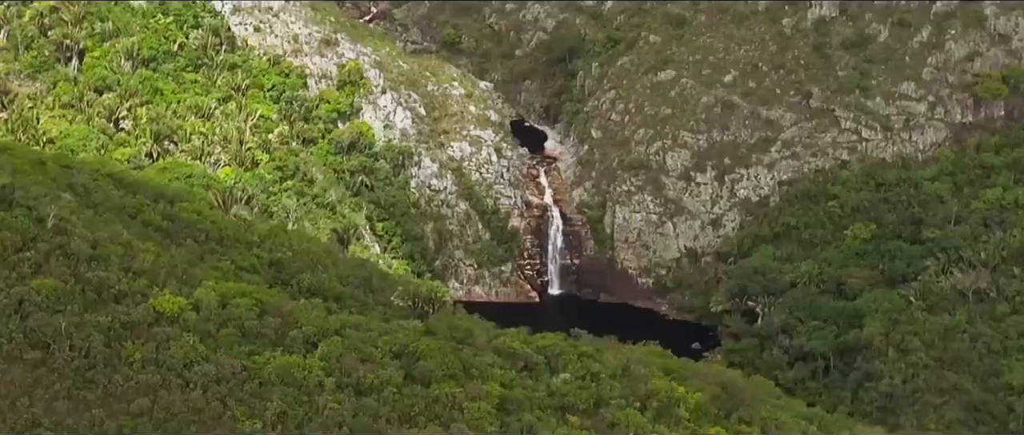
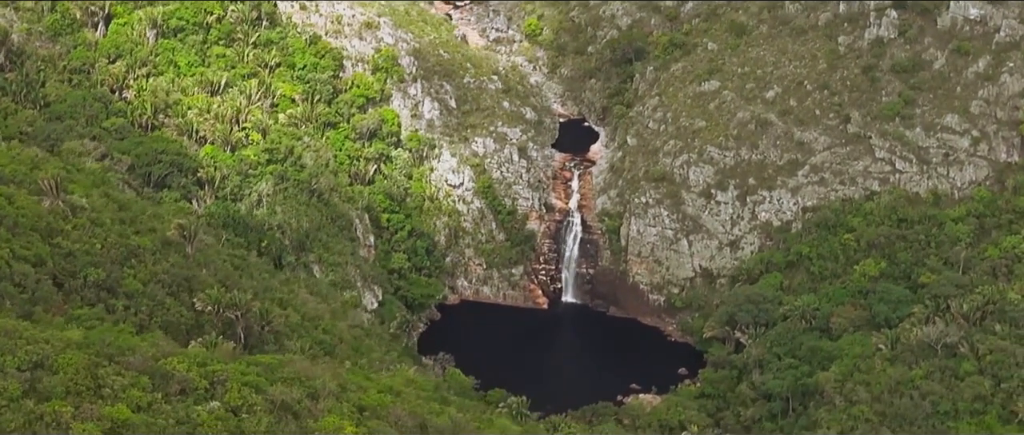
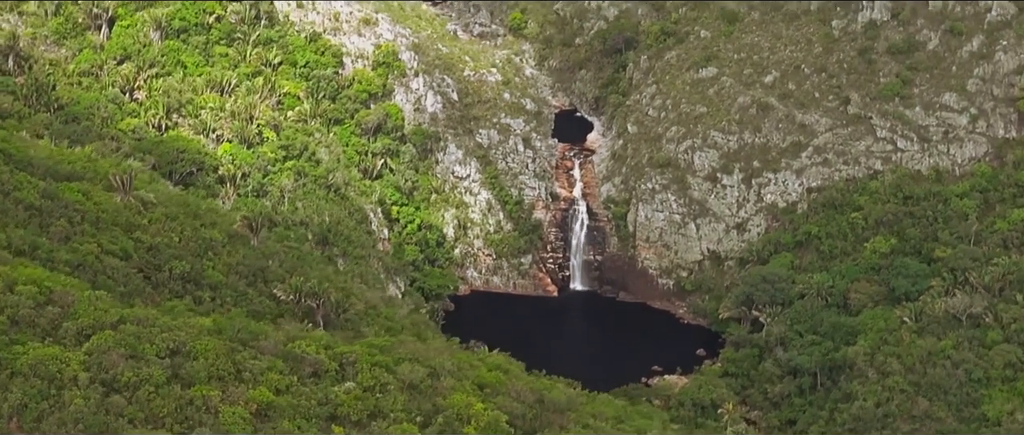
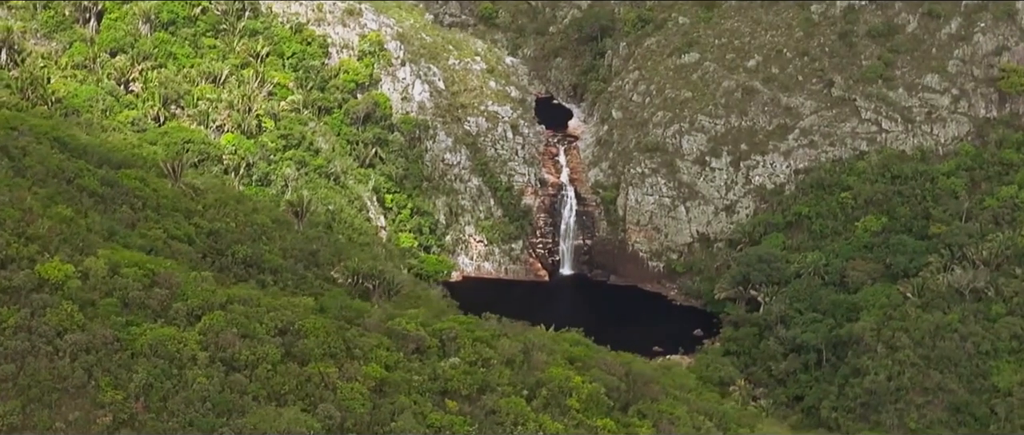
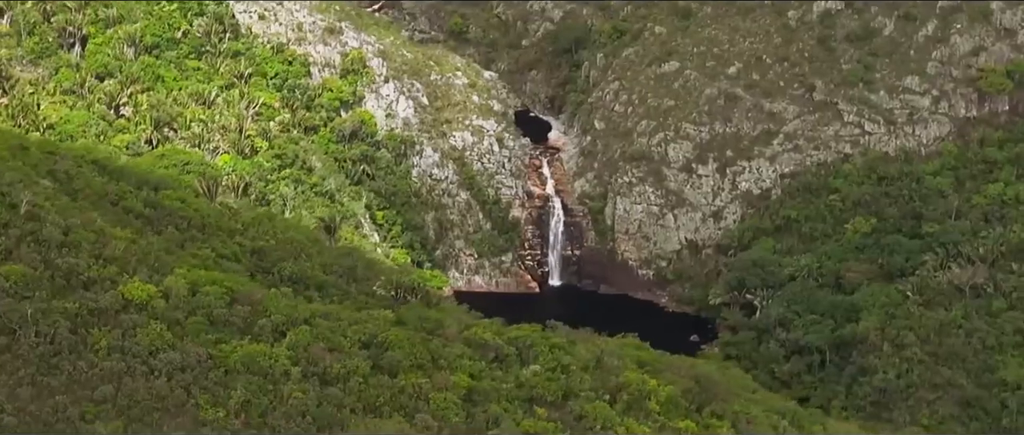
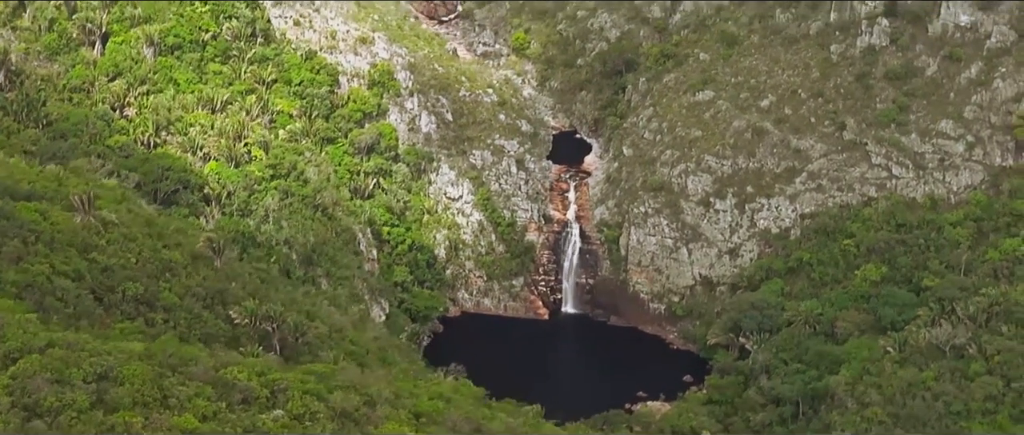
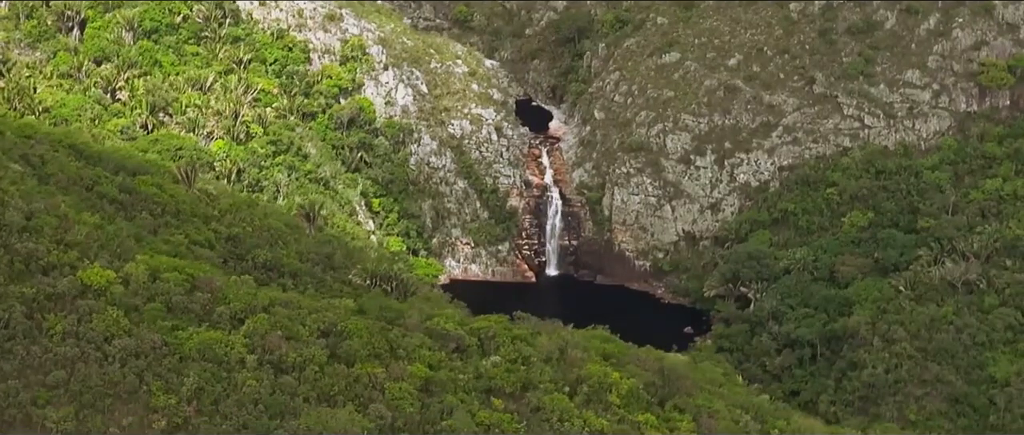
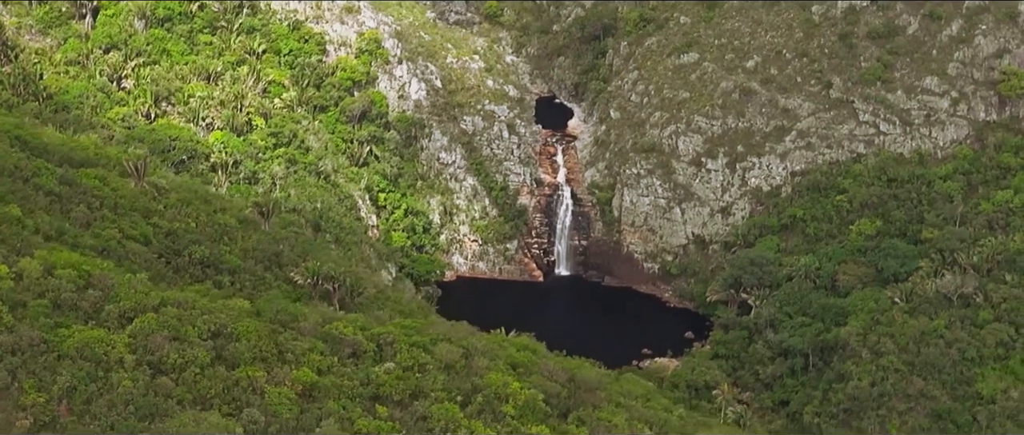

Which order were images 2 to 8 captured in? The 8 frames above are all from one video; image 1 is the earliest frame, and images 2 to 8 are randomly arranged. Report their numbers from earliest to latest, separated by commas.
5, 7, 4, 8, 3, 6, 2
